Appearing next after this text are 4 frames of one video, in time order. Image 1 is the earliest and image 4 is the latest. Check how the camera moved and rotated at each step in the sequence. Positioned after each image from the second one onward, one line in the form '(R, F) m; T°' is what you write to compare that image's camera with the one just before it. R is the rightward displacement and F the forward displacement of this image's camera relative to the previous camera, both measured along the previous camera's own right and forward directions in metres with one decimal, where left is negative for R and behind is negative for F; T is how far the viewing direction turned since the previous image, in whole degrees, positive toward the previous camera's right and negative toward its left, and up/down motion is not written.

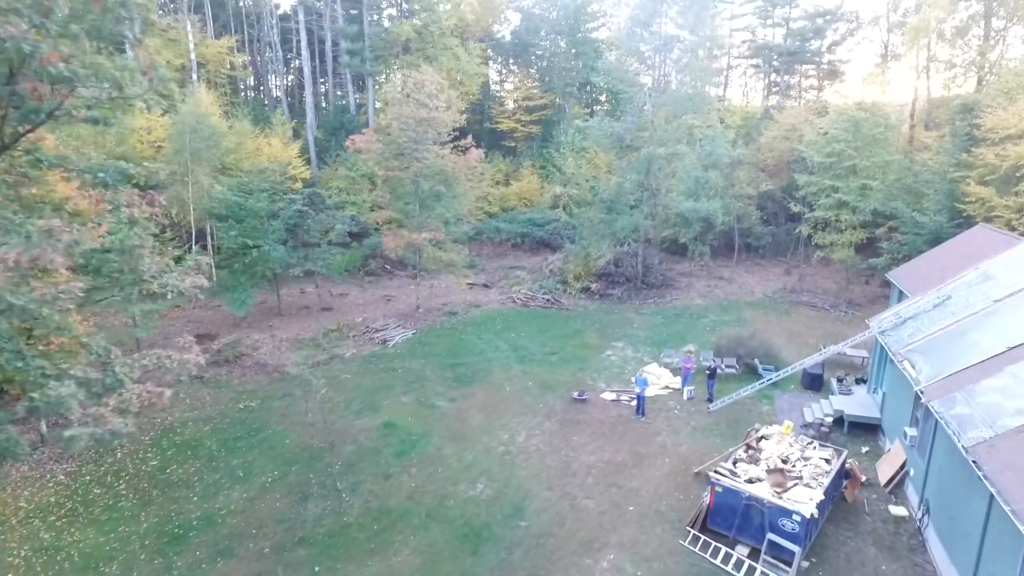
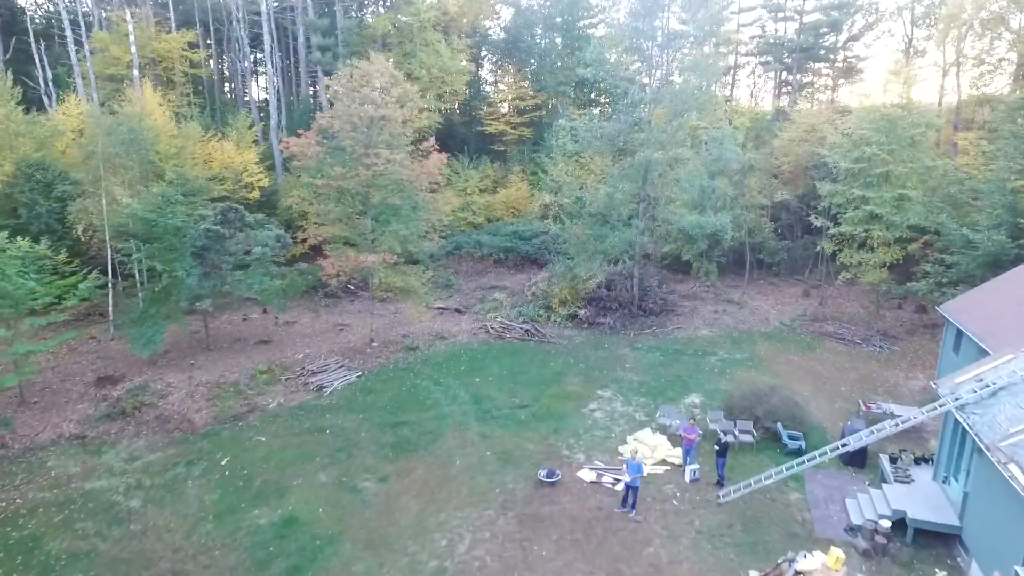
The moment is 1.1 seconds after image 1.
(+0.9, +2.9) m; 0°
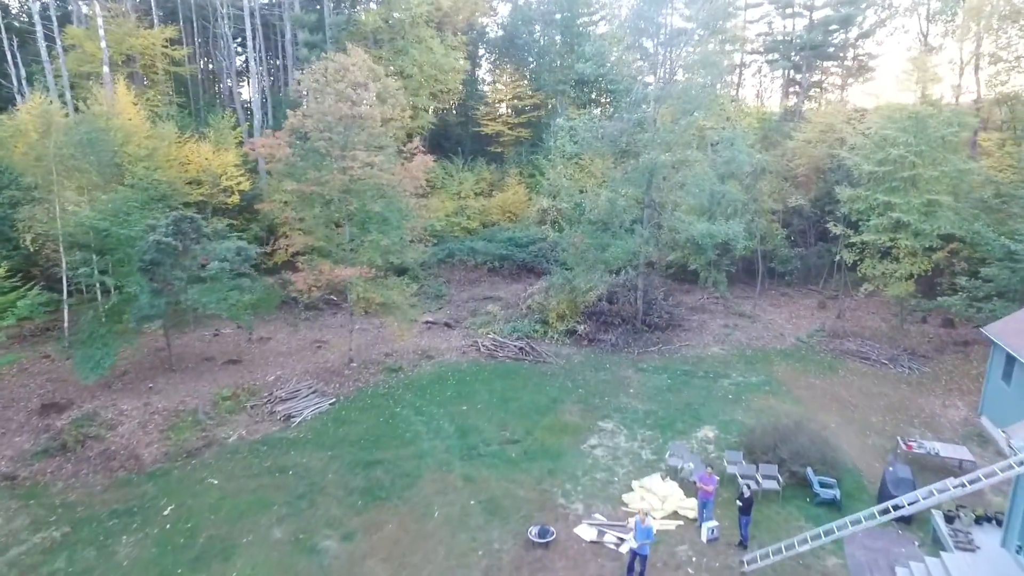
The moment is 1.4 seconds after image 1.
(+0.2, +1.4) m; 0°
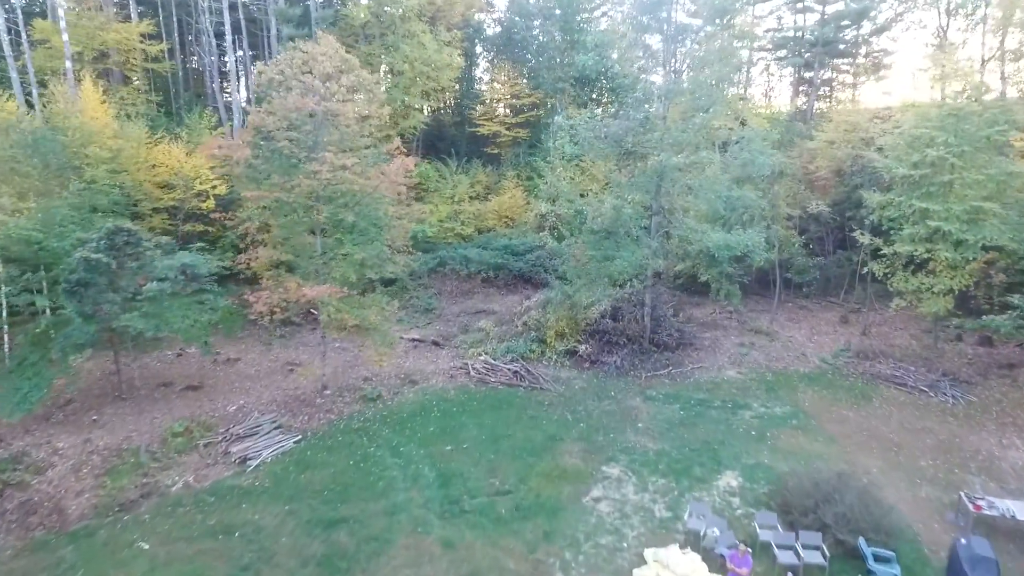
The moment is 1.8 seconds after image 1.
(+0.2, +1.6) m; 0°
